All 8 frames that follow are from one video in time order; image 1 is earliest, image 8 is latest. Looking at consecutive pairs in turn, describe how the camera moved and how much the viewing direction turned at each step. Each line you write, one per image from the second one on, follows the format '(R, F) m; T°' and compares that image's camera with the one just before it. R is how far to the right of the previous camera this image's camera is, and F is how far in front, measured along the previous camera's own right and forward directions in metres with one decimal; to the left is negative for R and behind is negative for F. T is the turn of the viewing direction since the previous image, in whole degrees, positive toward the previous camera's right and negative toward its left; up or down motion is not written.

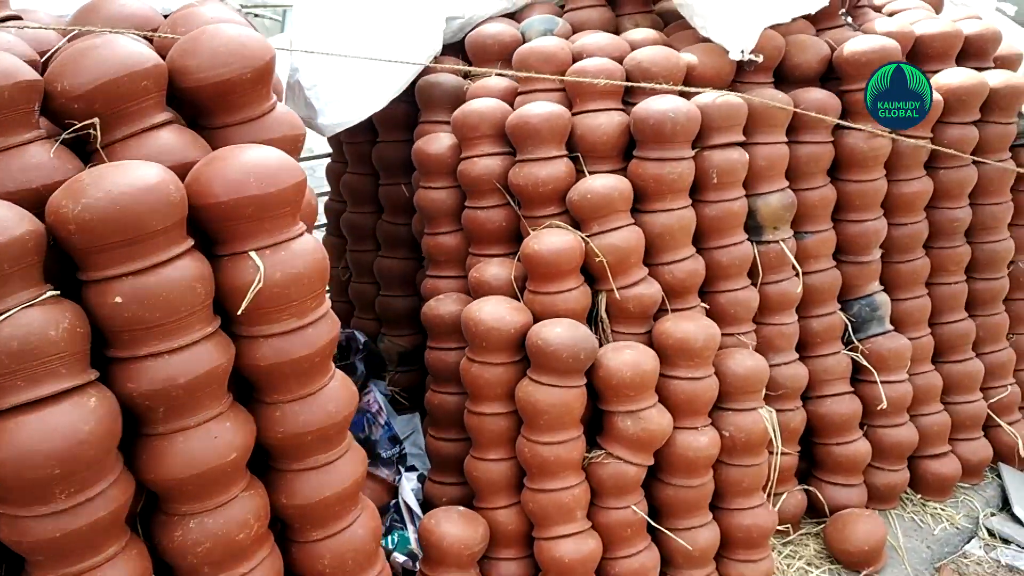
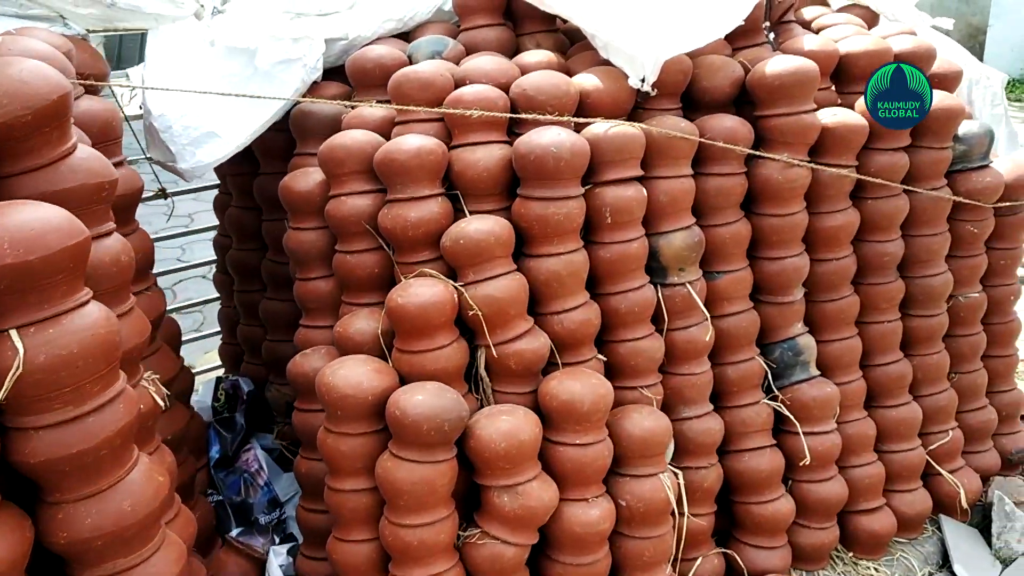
(+0.3, +0.2) m; +1°
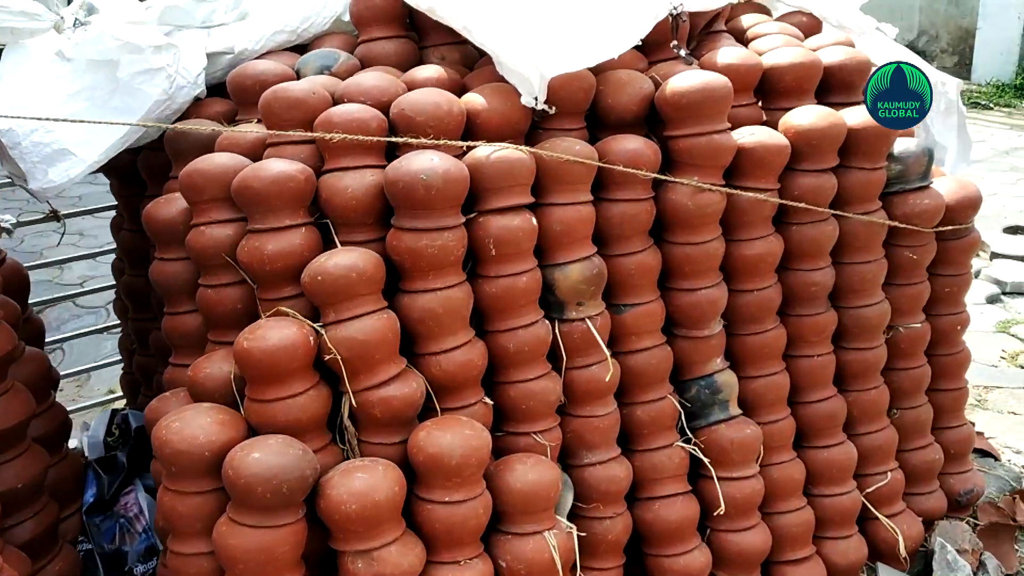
(+0.3, +0.2) m; 0°
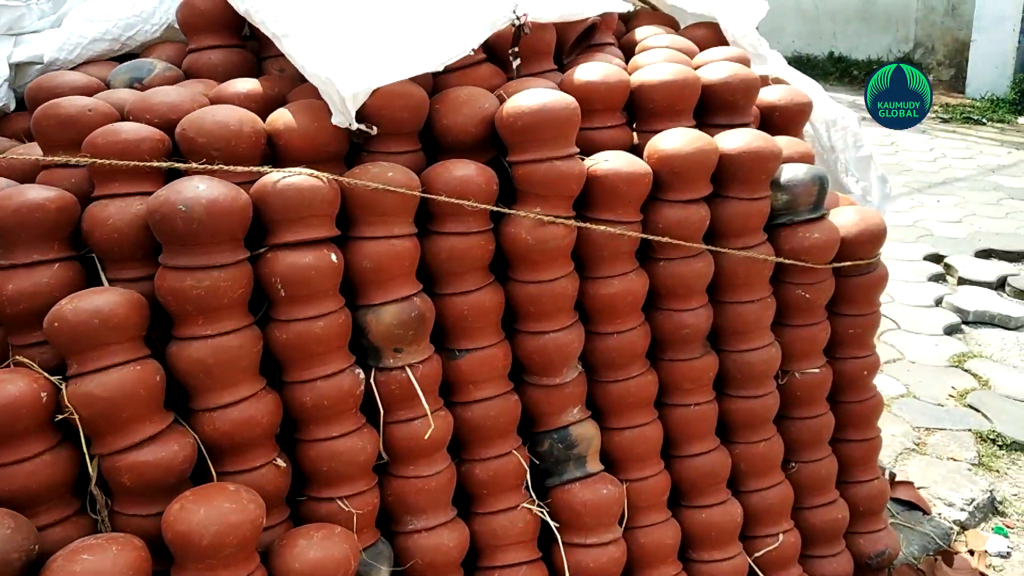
(+0.4, +0.2) m; -1°
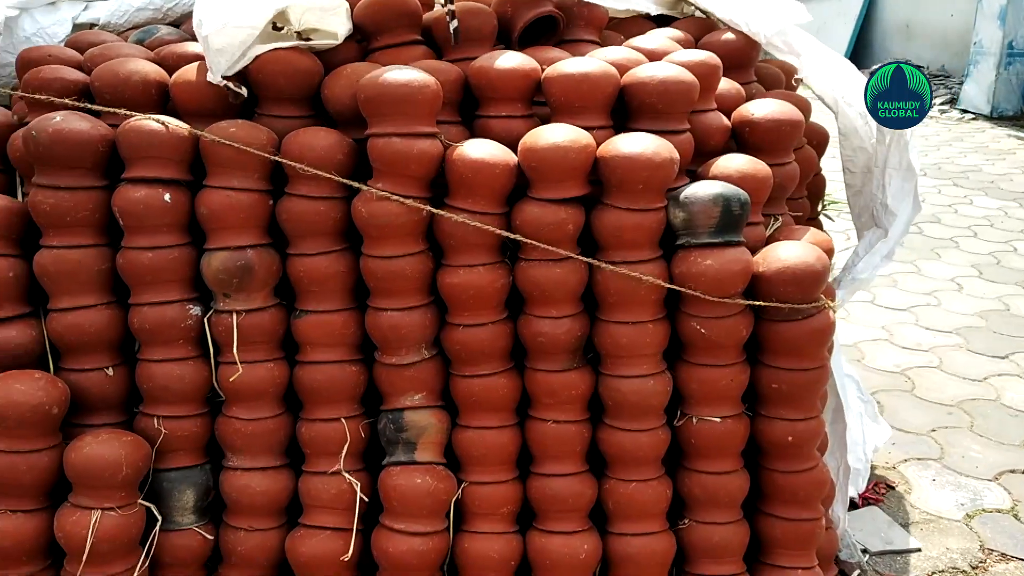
(+0.9, +0.2) m; -21°
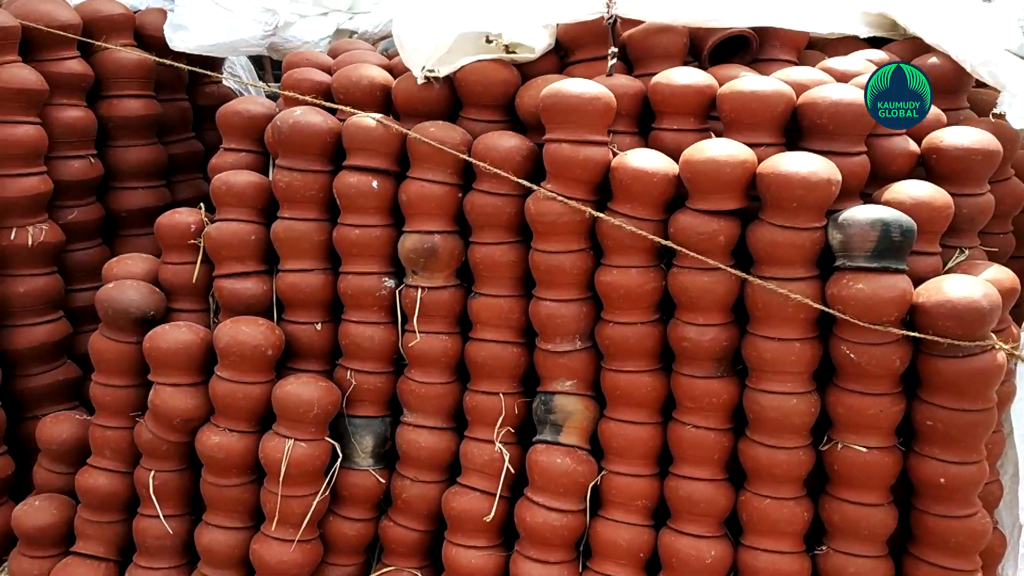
(+0.2, -0.1) m; -17°
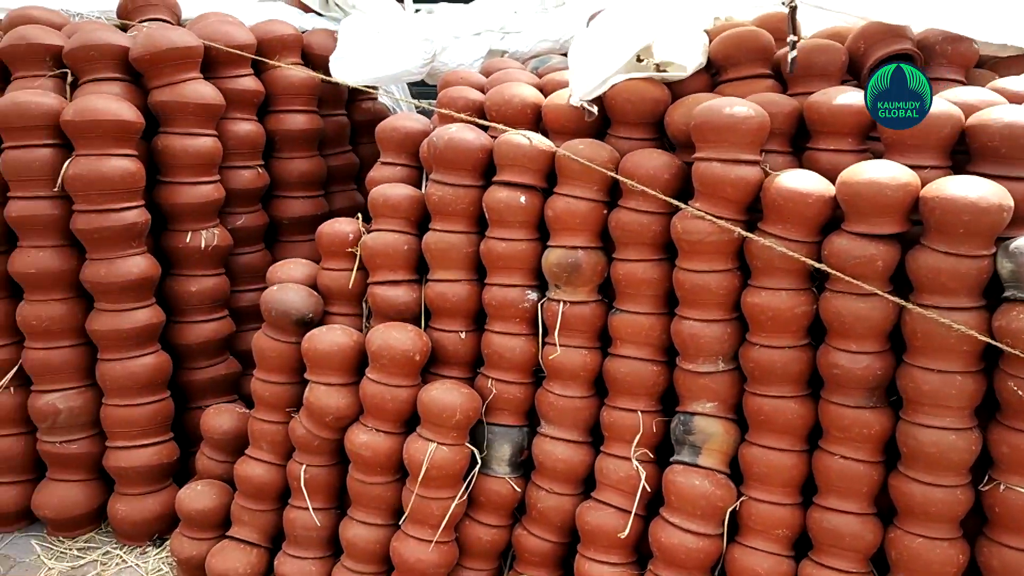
(0.0, 0.0) m; -8°
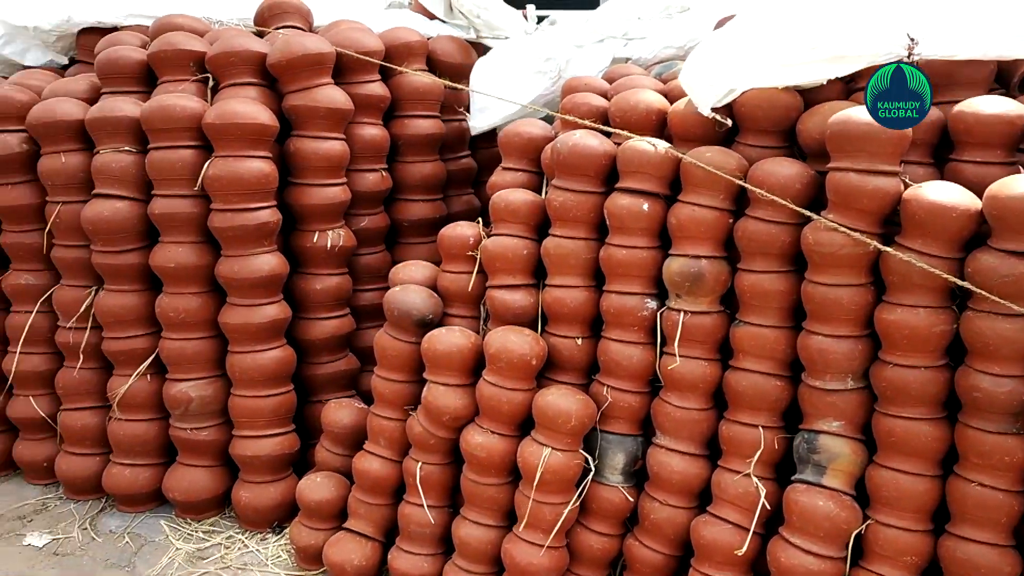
(-0.1, 0.0) m; -6°
